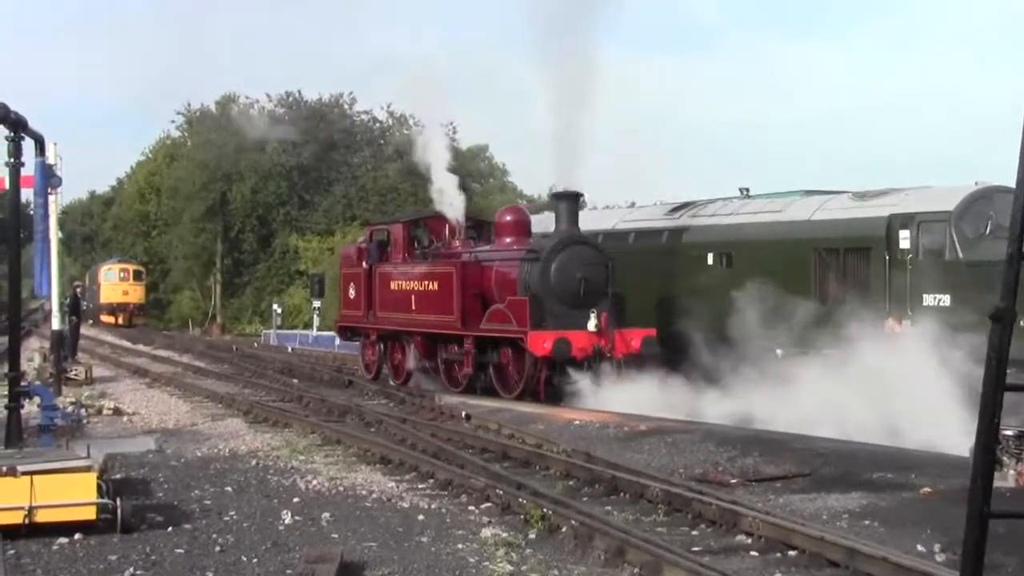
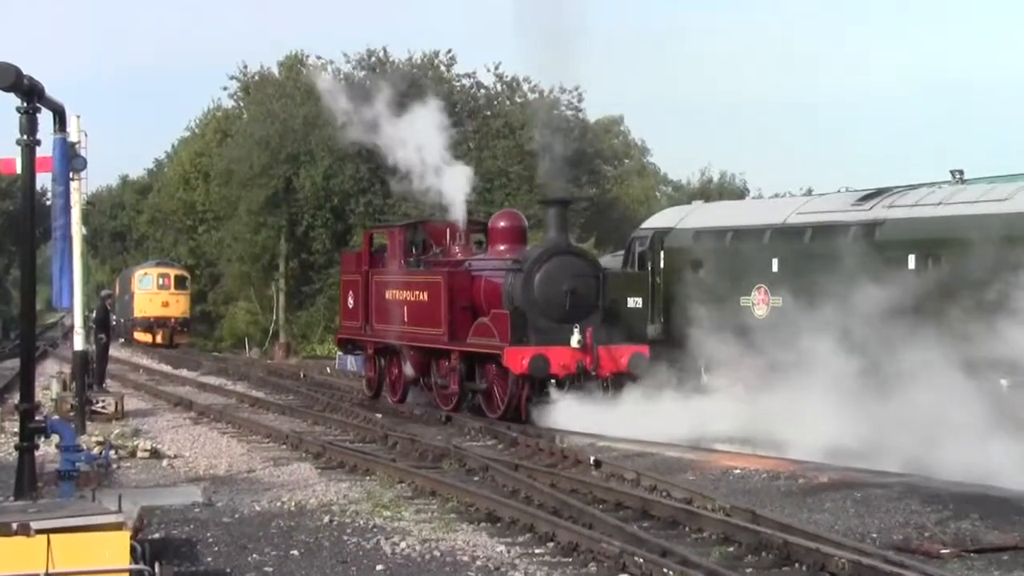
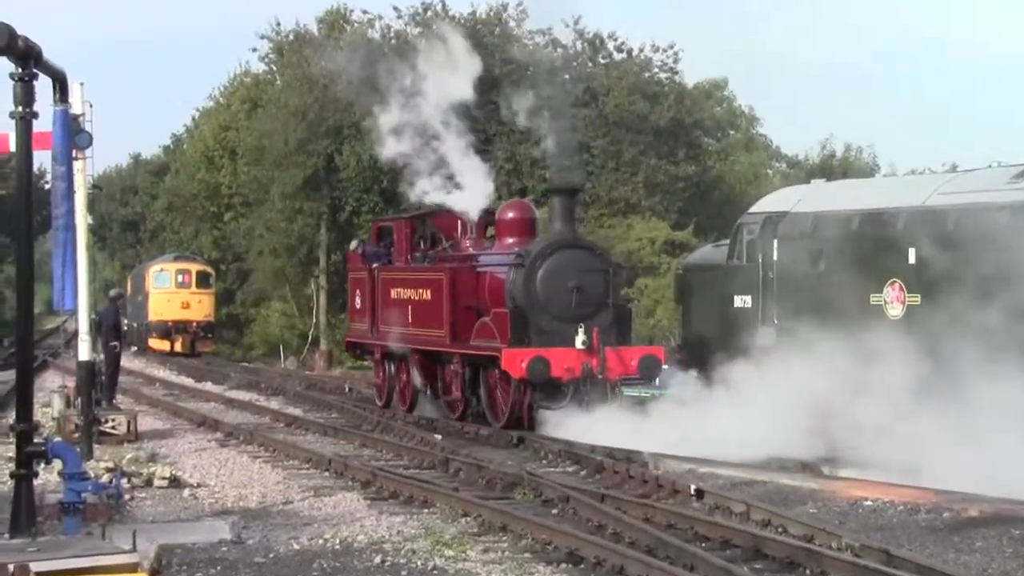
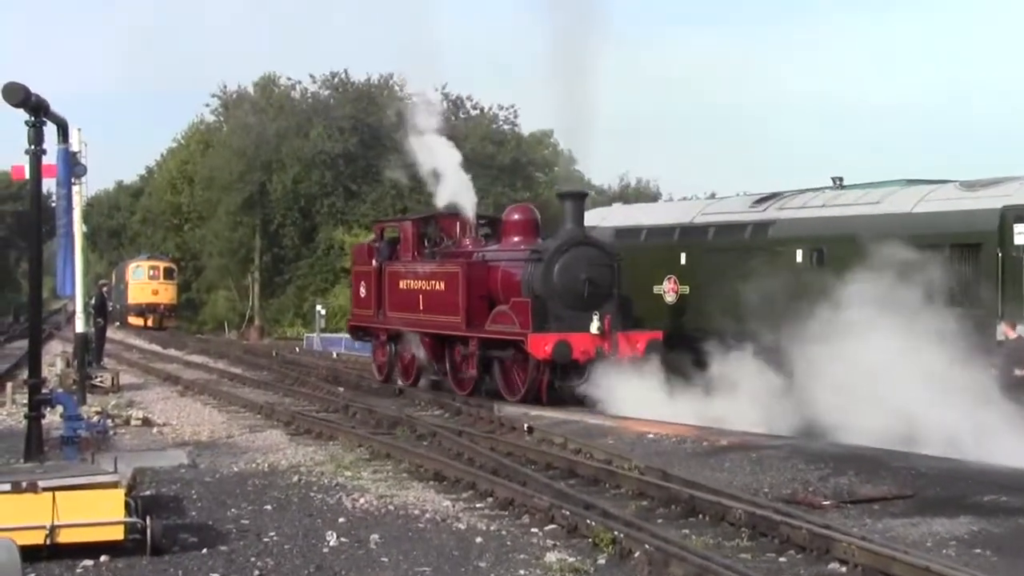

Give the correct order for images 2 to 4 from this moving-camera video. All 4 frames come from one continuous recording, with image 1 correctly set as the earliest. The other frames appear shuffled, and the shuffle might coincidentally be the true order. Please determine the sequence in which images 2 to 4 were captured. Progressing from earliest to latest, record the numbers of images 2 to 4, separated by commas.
4, 2, 3
